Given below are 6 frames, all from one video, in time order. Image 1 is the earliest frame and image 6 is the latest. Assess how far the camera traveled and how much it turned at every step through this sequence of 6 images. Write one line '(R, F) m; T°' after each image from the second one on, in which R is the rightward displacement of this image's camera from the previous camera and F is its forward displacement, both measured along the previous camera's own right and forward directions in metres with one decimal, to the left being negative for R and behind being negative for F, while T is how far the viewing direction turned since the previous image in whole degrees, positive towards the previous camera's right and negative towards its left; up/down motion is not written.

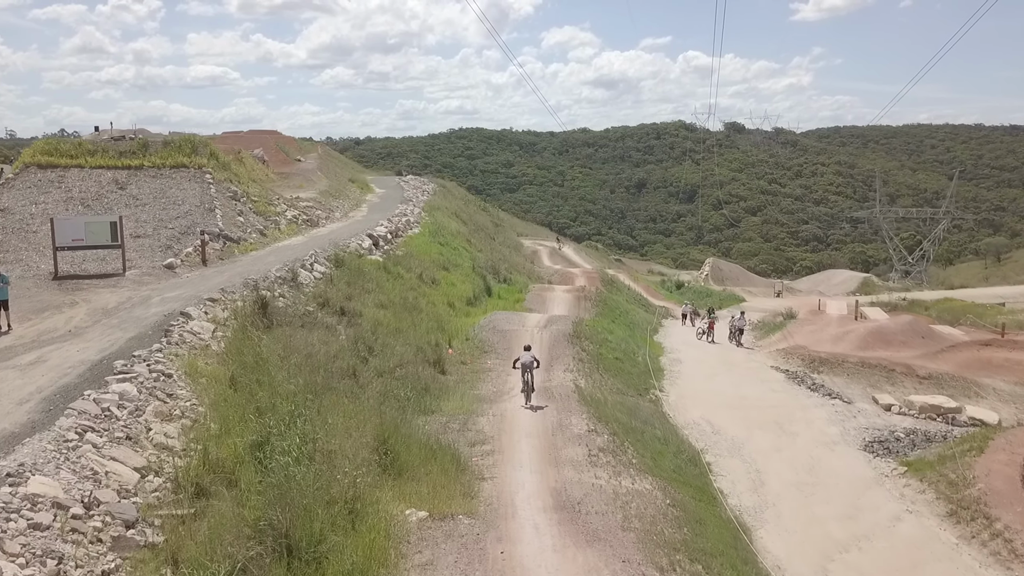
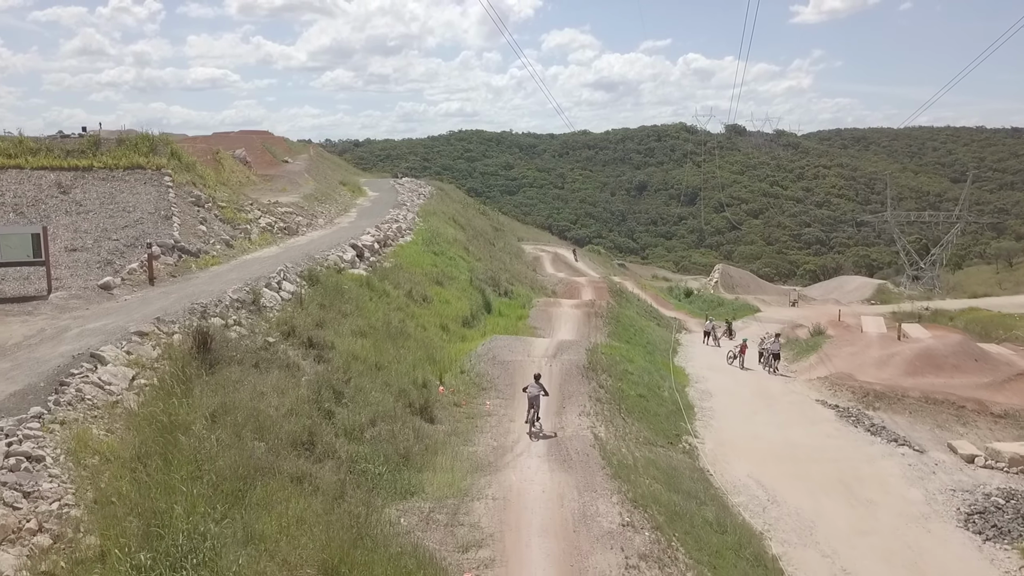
(-0.1, +2.8) m; 0°
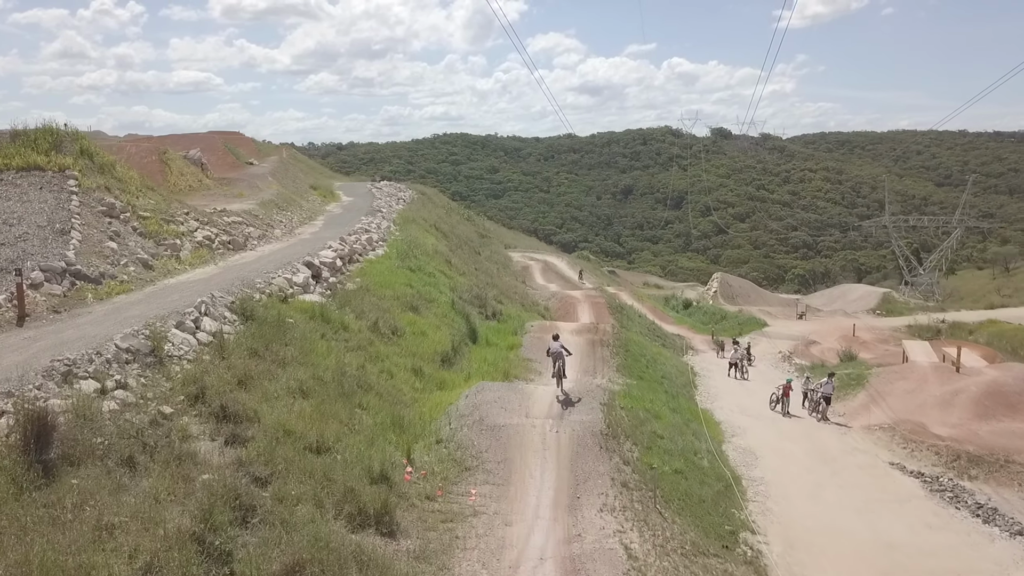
(-0.1, +3.8) m; +1°
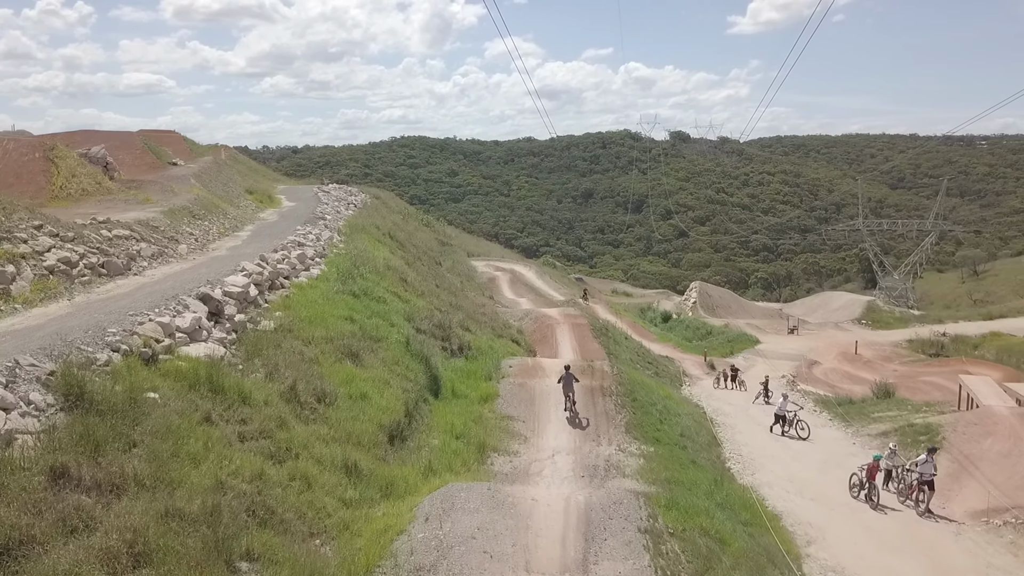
(-0.3, +4.8) m; +3°
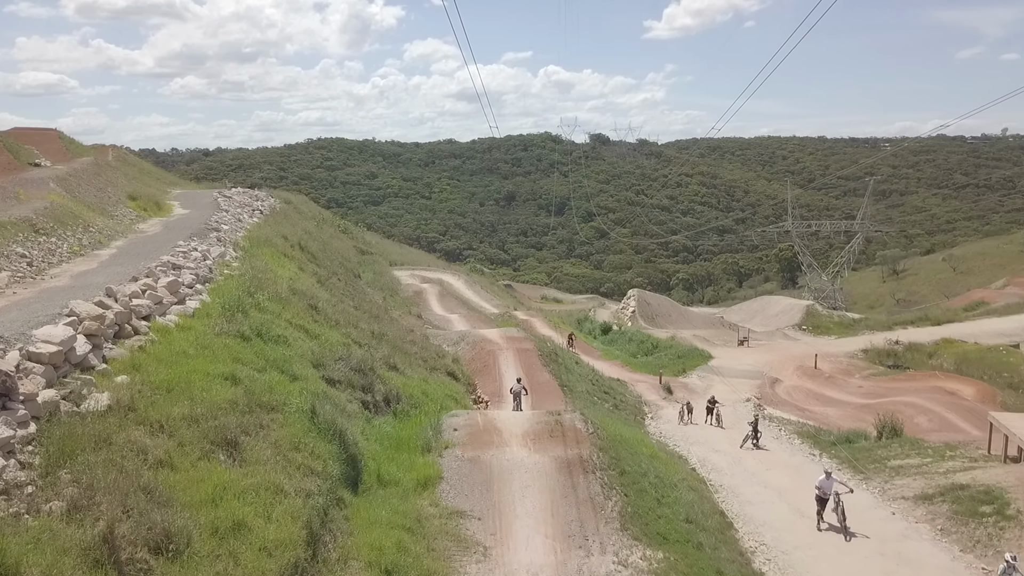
(-0.3, +4.2) m; +5°
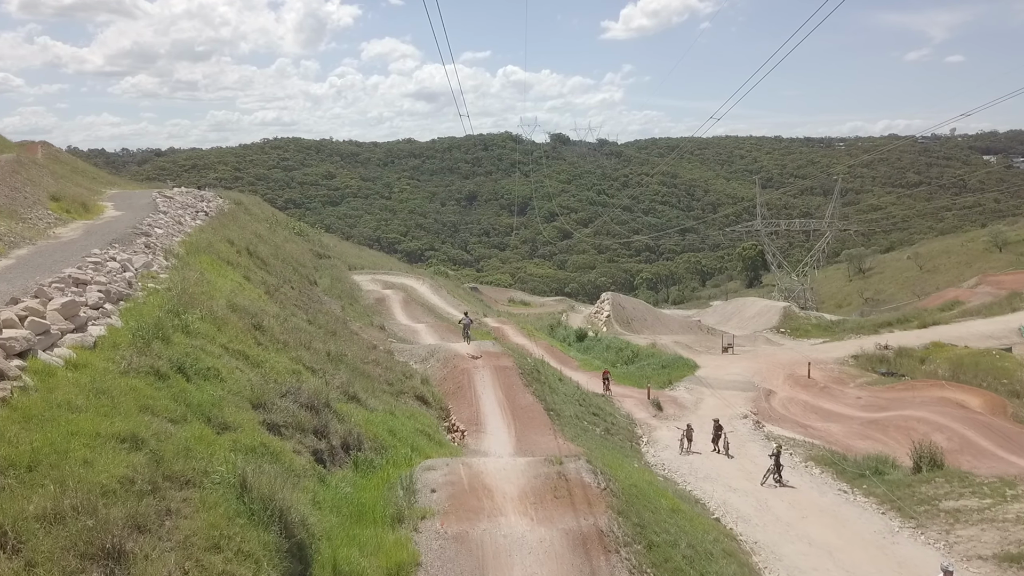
(-0.4, +2.8) m; +3°
